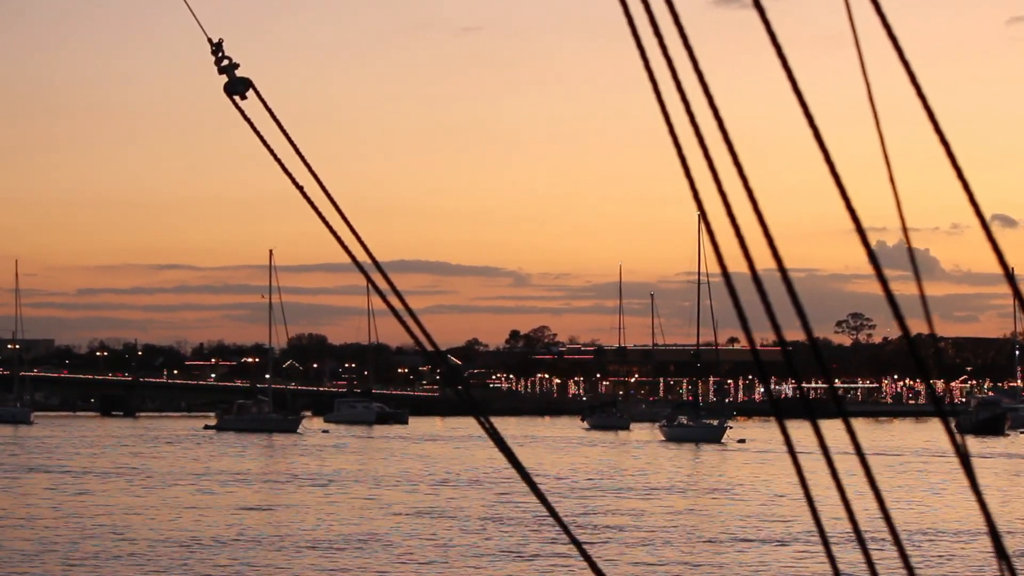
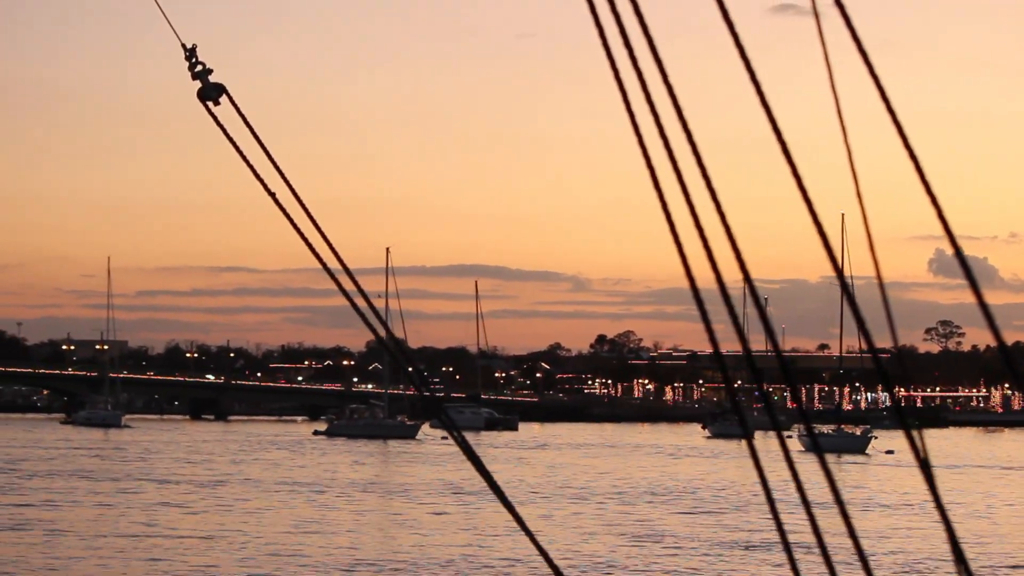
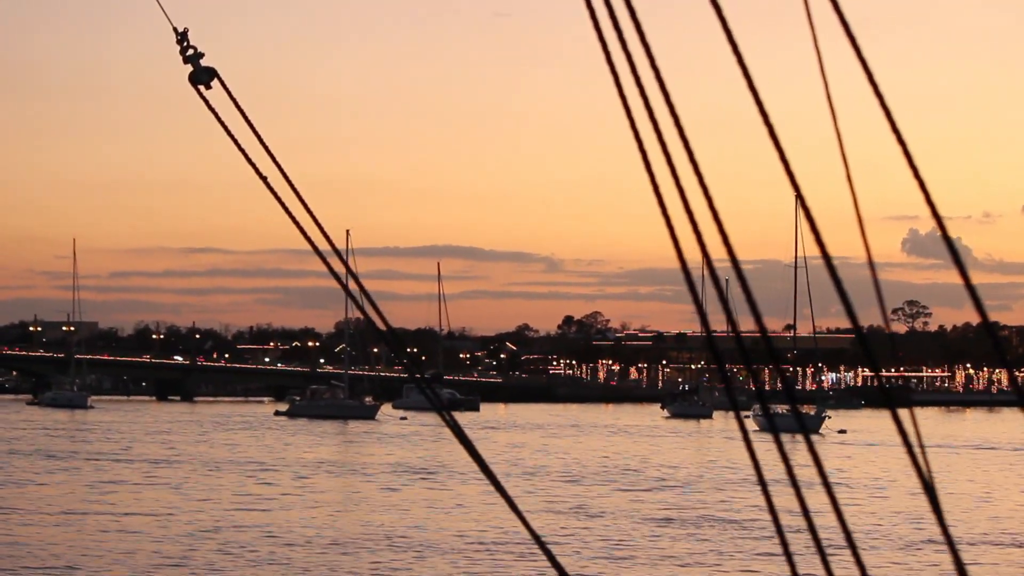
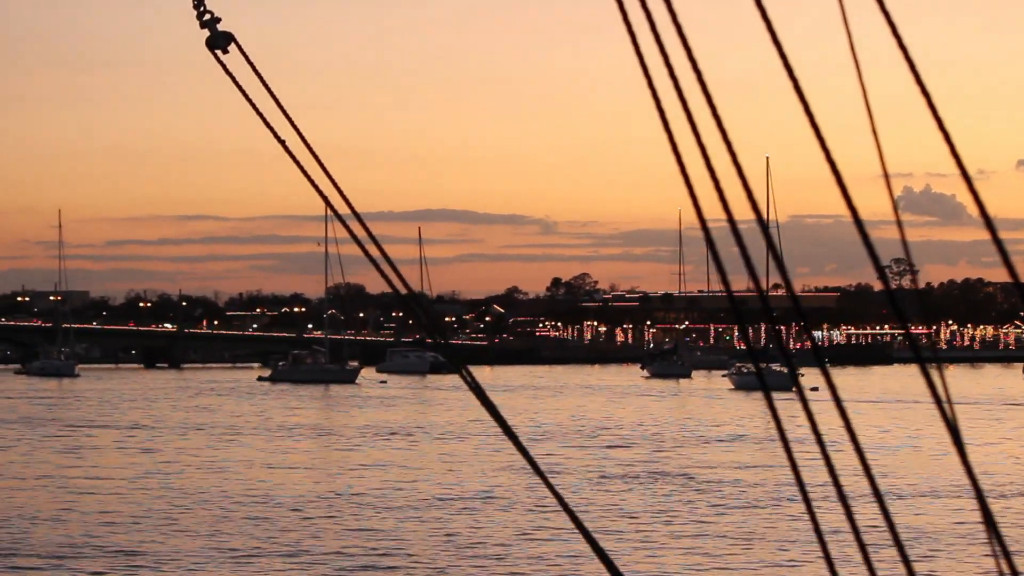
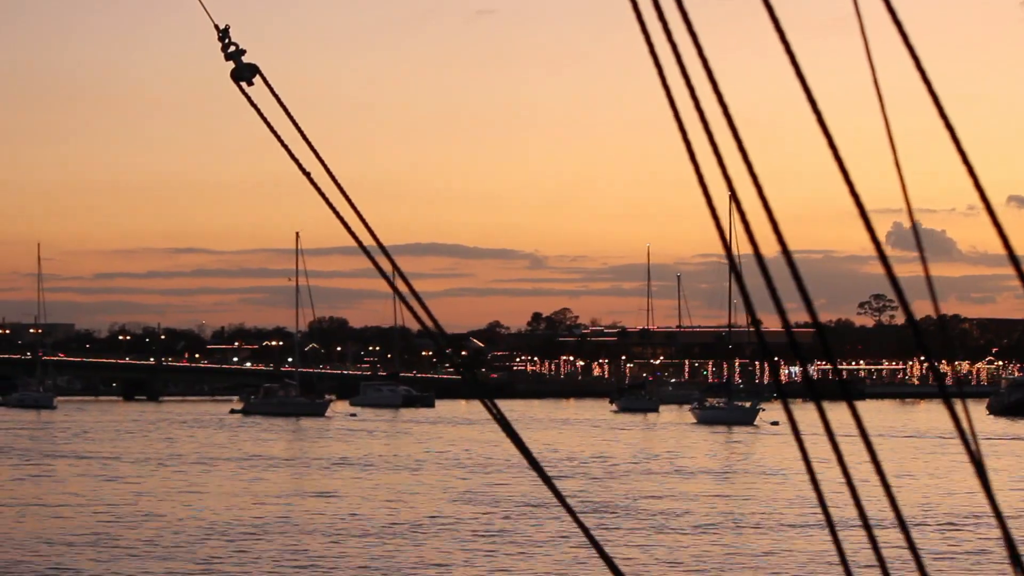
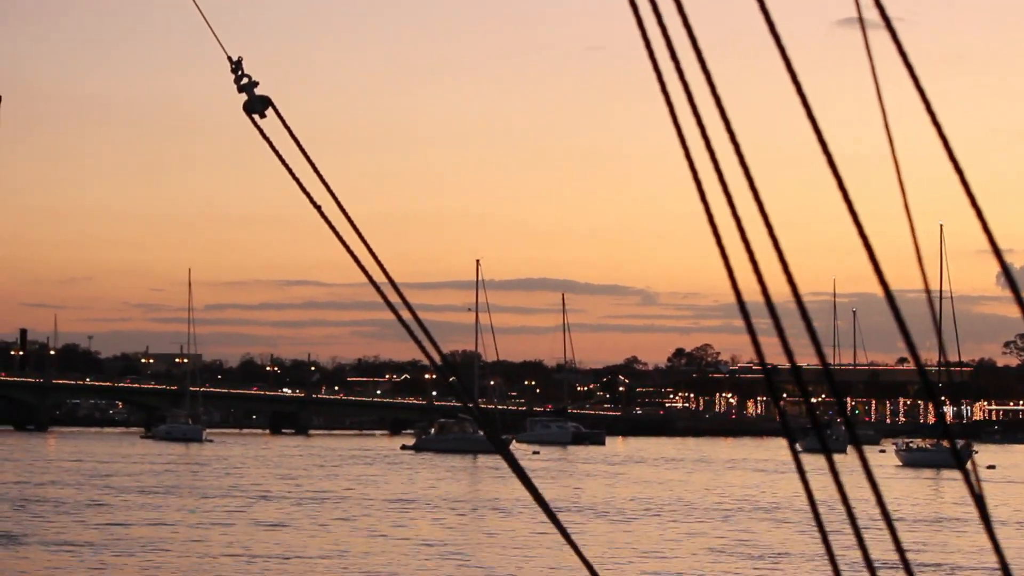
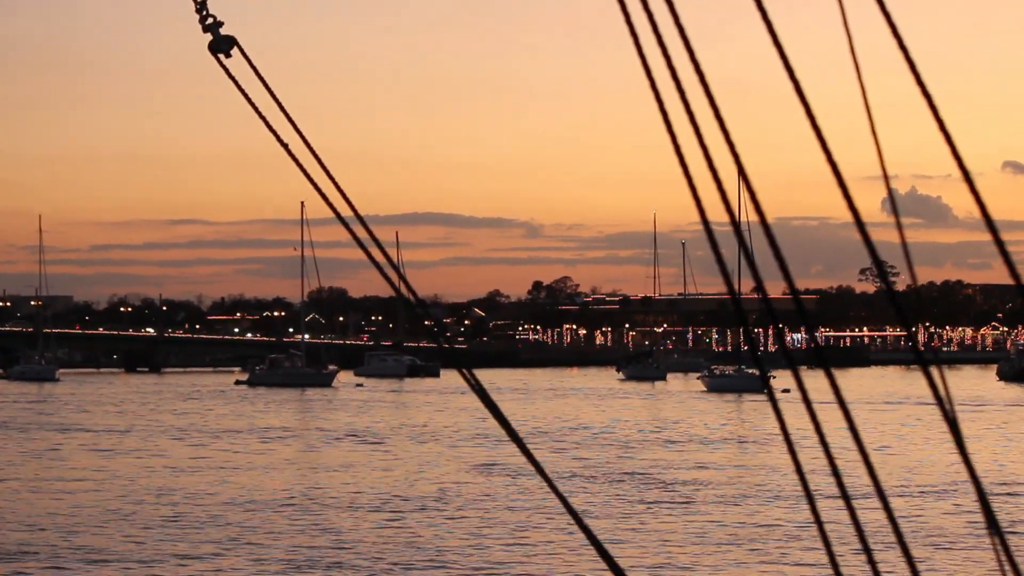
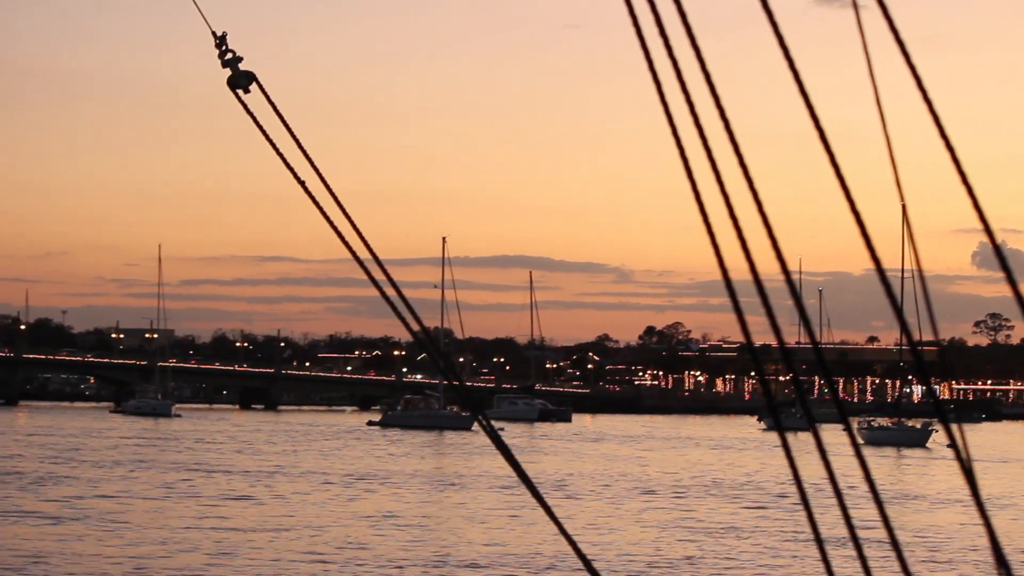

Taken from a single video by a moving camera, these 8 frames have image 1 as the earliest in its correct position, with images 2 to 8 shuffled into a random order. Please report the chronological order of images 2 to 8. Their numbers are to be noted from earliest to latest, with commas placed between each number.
5, 7, 4, 3, 2, 8, 6
